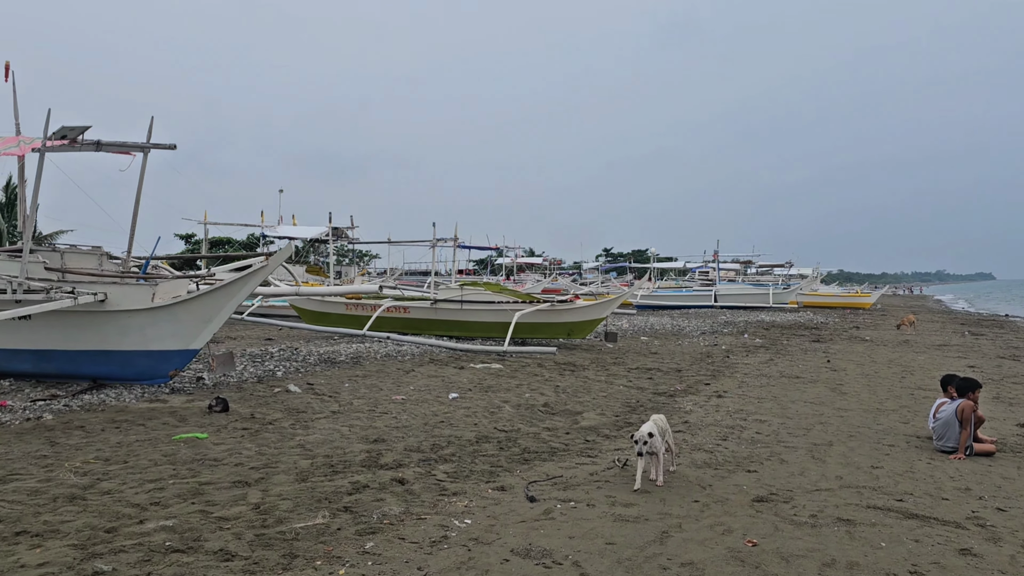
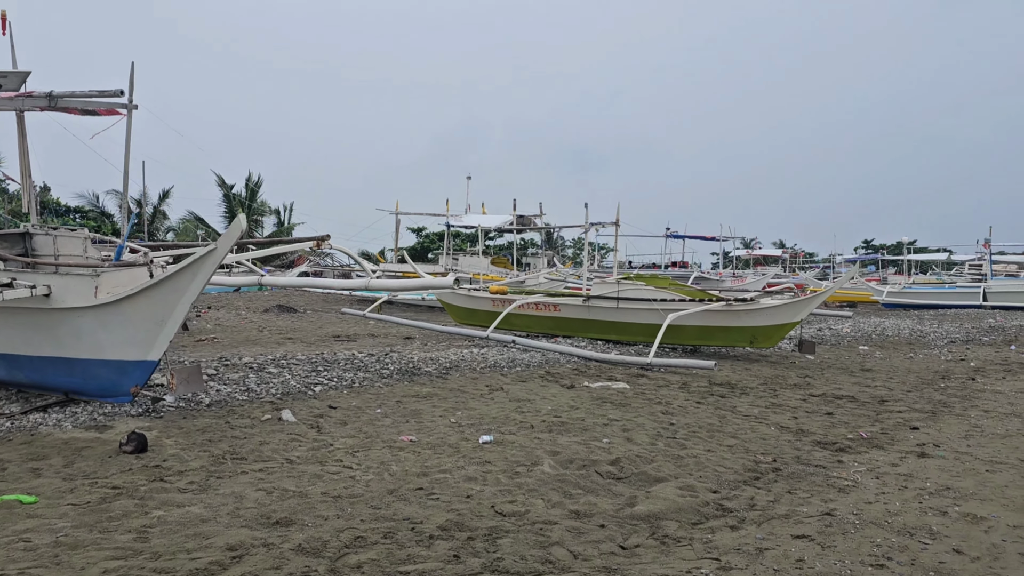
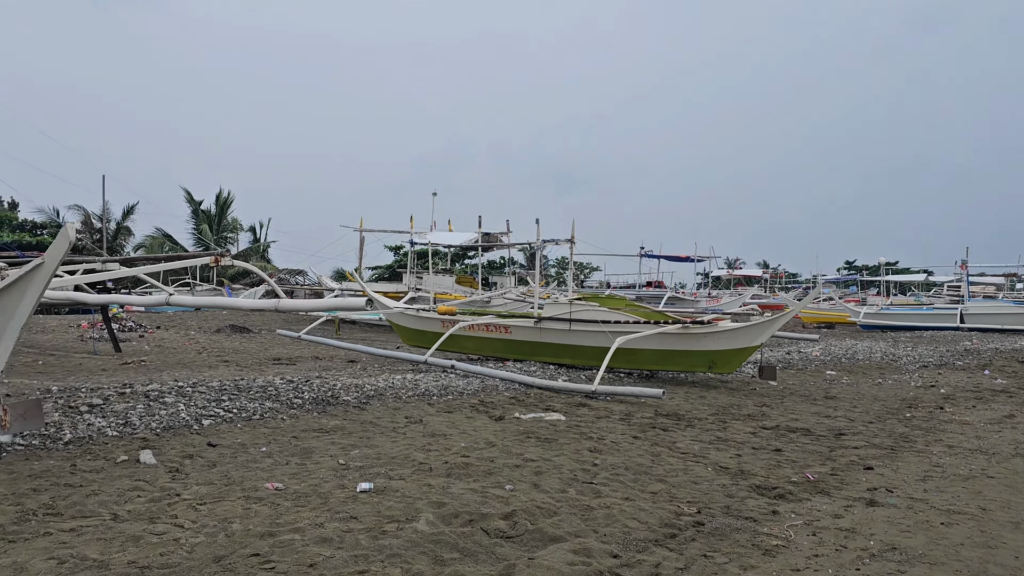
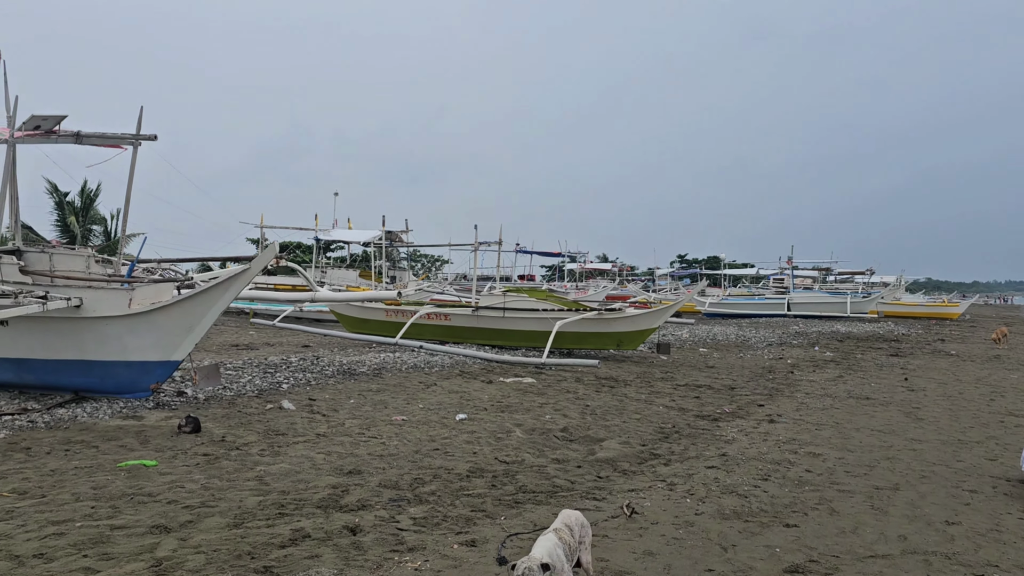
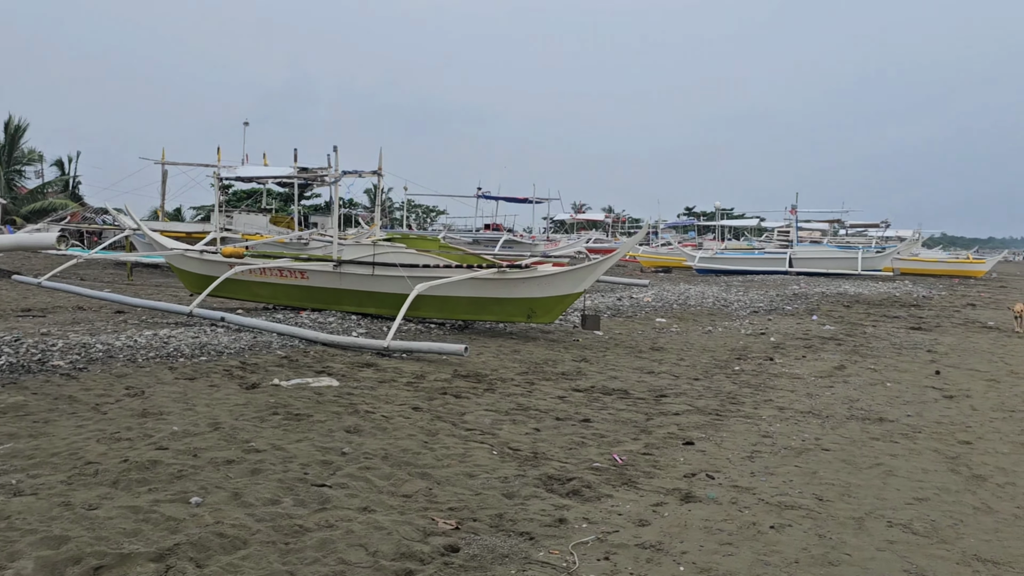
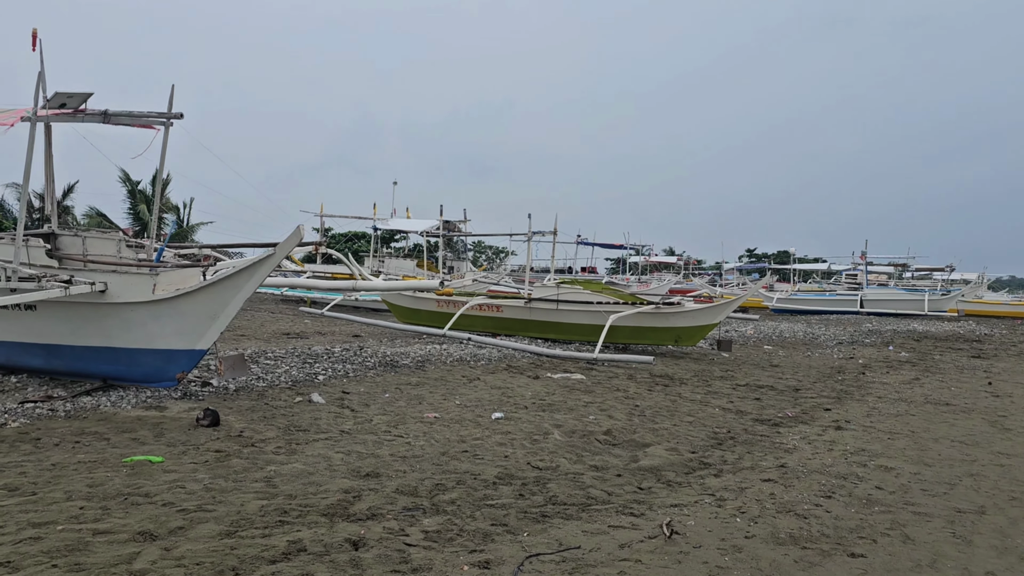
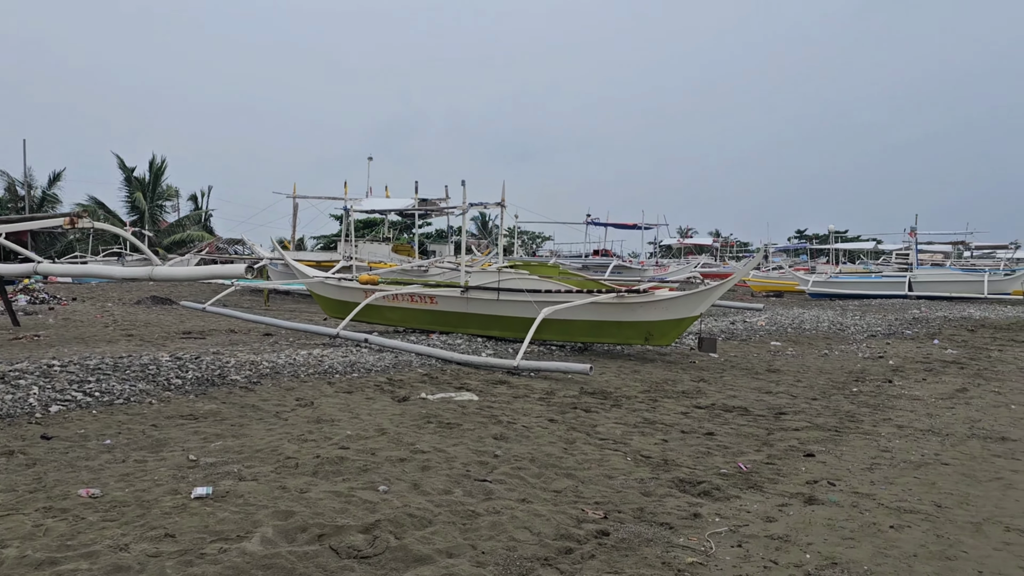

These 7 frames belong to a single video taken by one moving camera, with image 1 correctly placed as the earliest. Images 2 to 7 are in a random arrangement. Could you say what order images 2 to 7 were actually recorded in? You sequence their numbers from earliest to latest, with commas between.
4, 6, 2, 3, 7, 5
